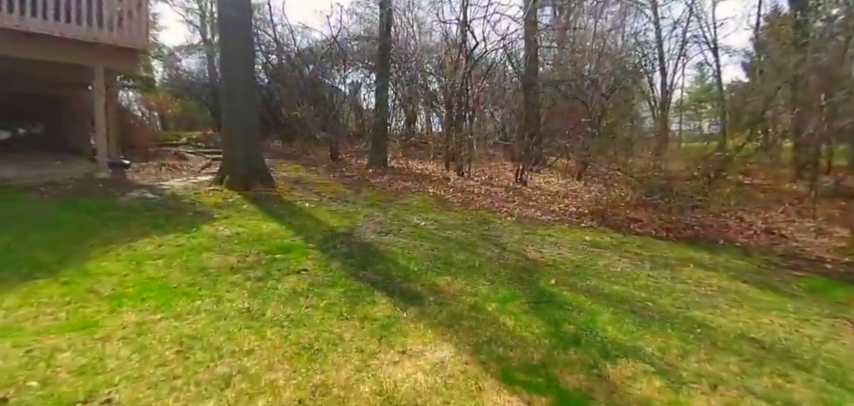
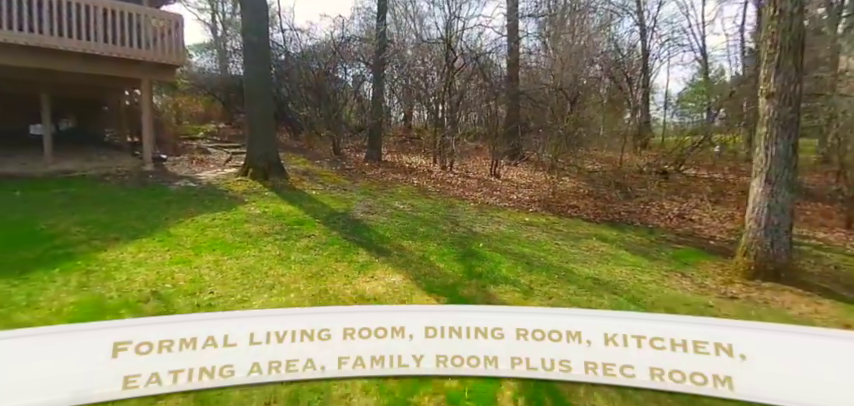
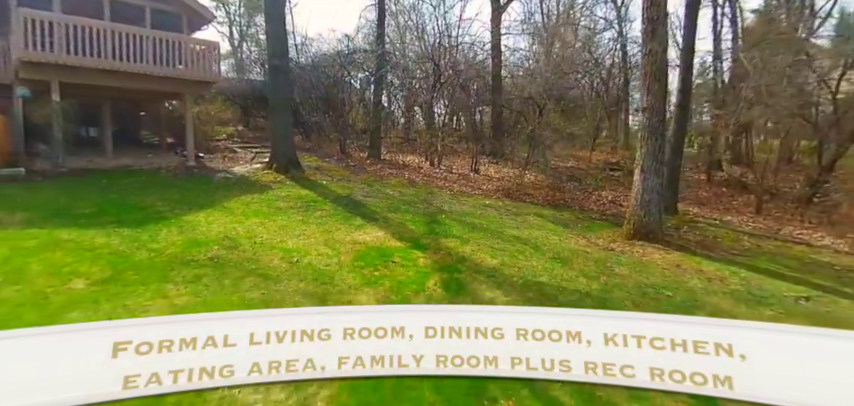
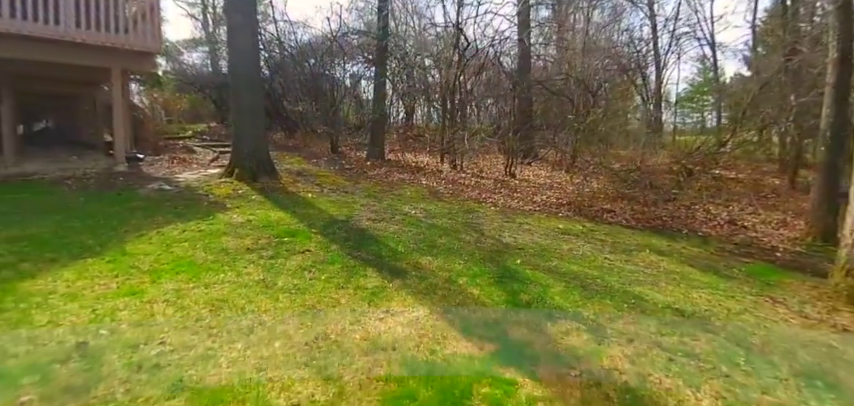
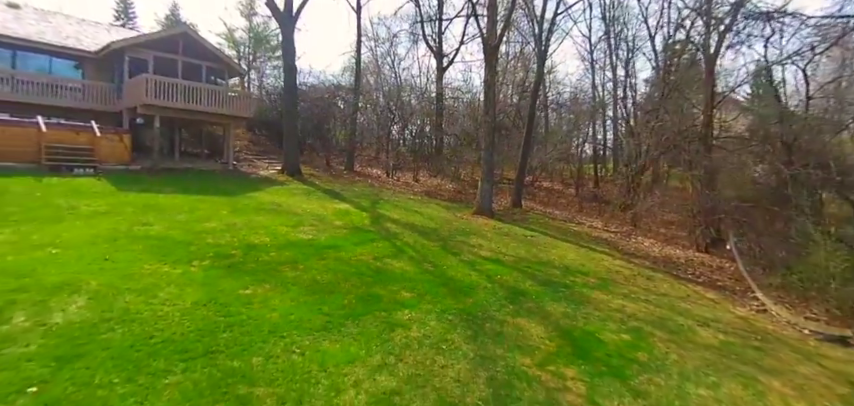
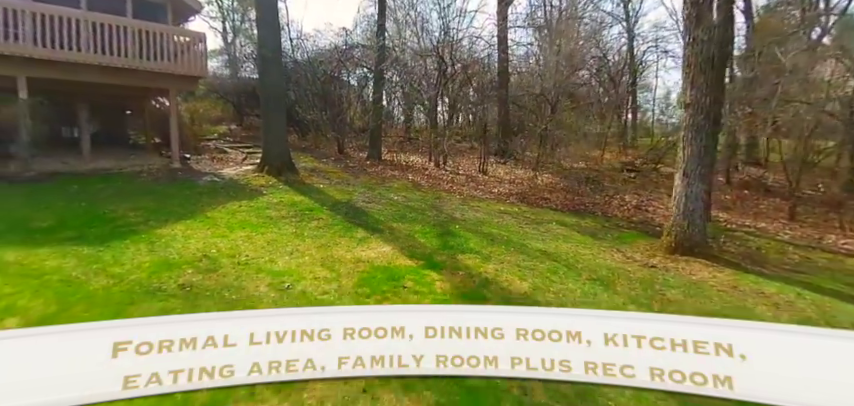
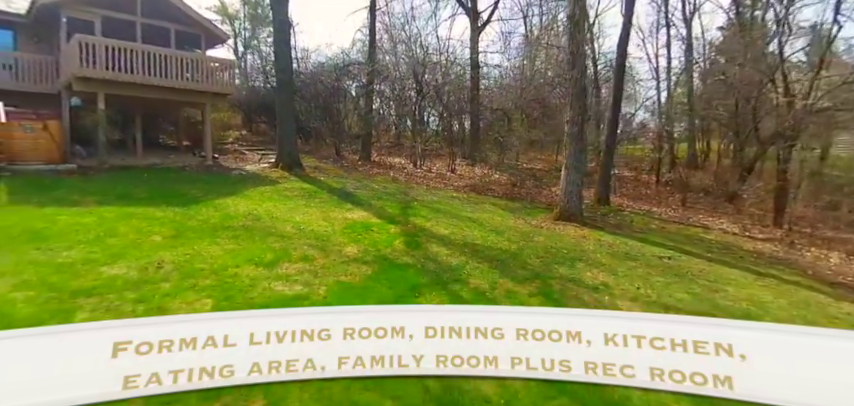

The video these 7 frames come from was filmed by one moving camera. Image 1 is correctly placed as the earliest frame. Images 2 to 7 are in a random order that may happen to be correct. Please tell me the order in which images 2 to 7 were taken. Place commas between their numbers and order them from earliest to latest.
4, 2, 6, 3, 7, 5
